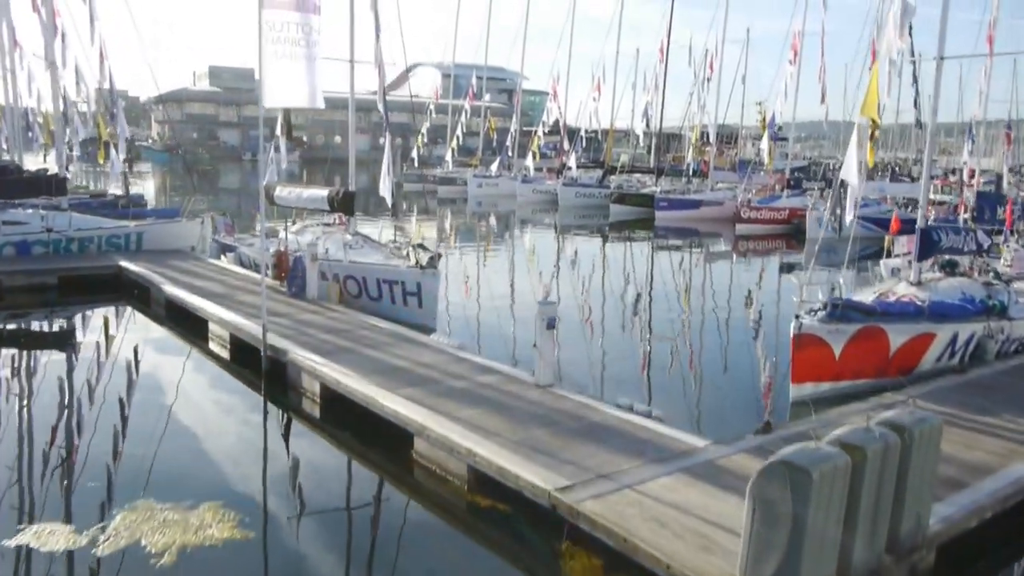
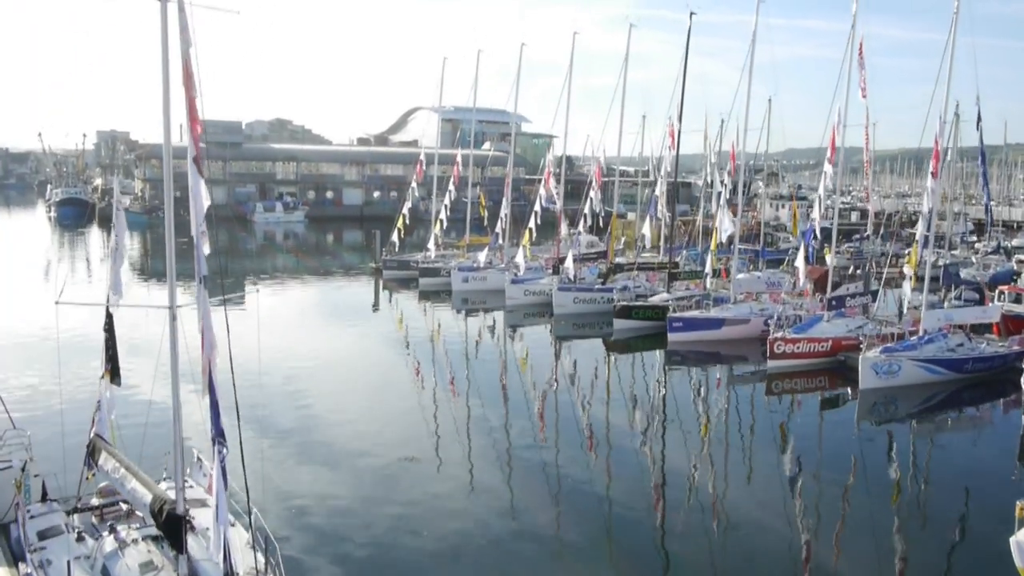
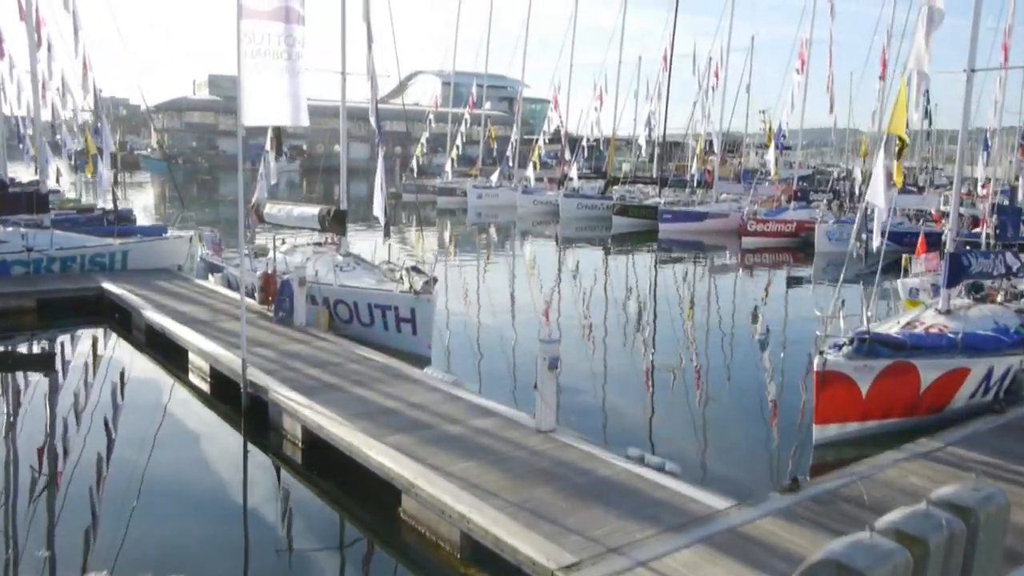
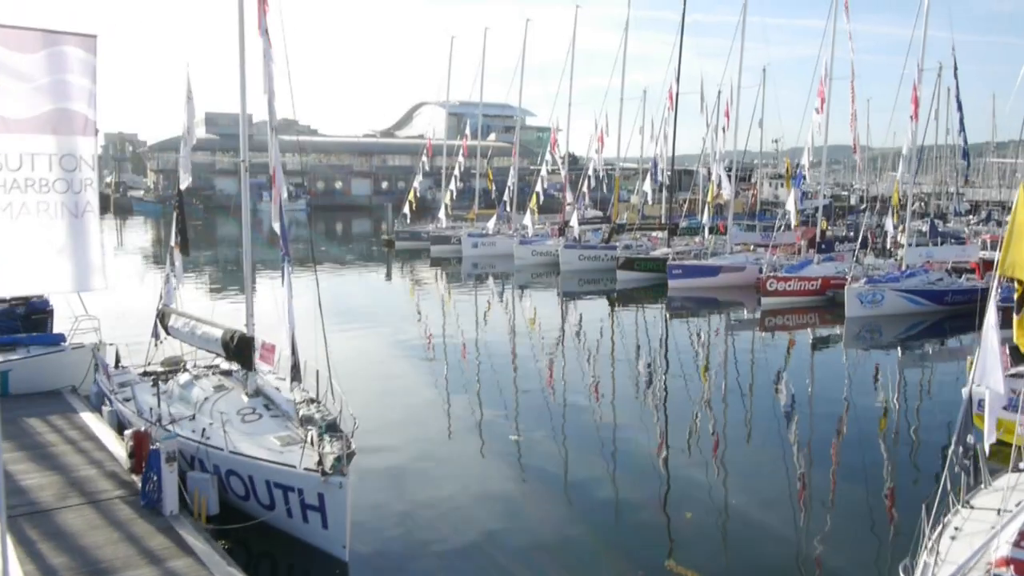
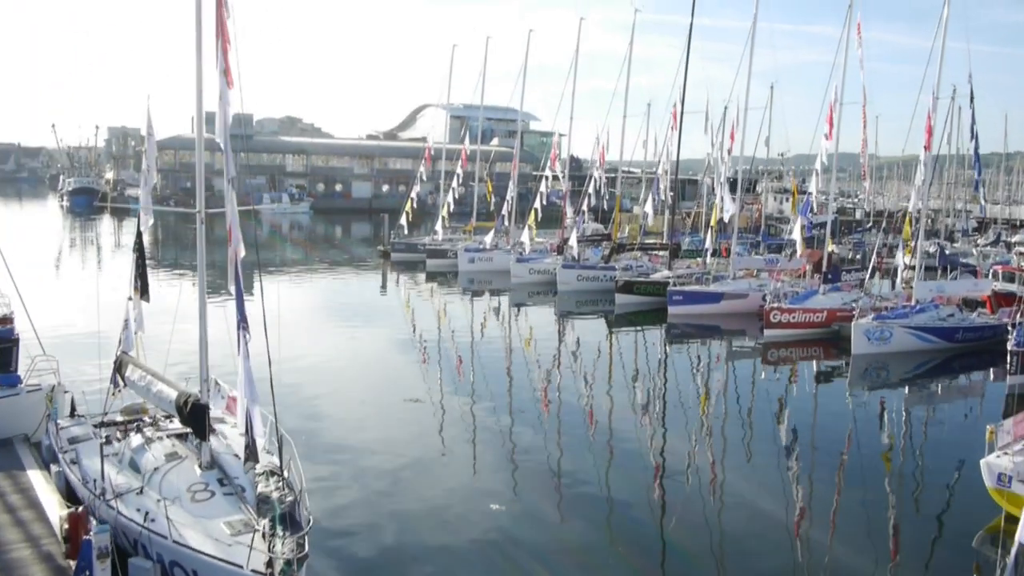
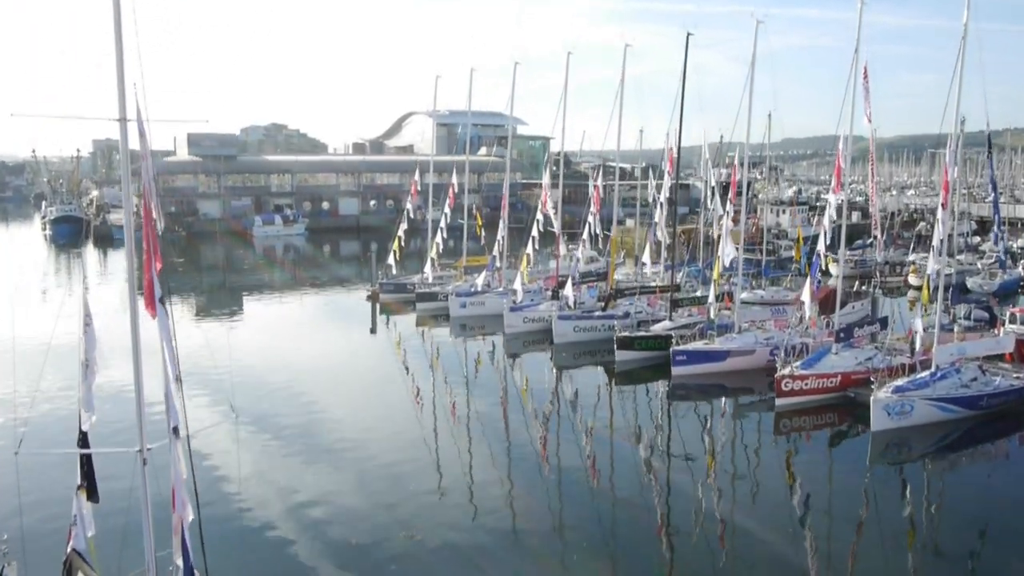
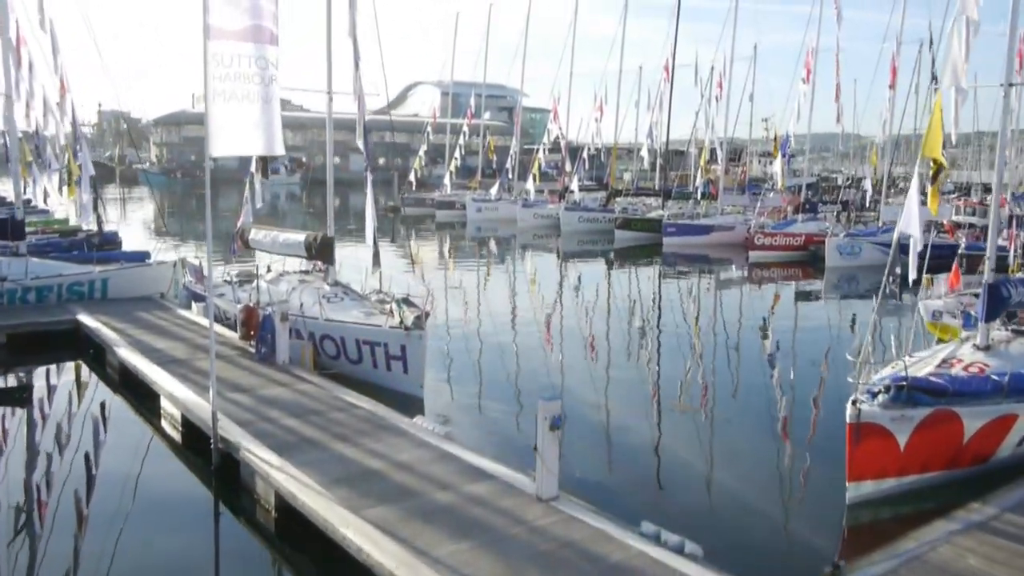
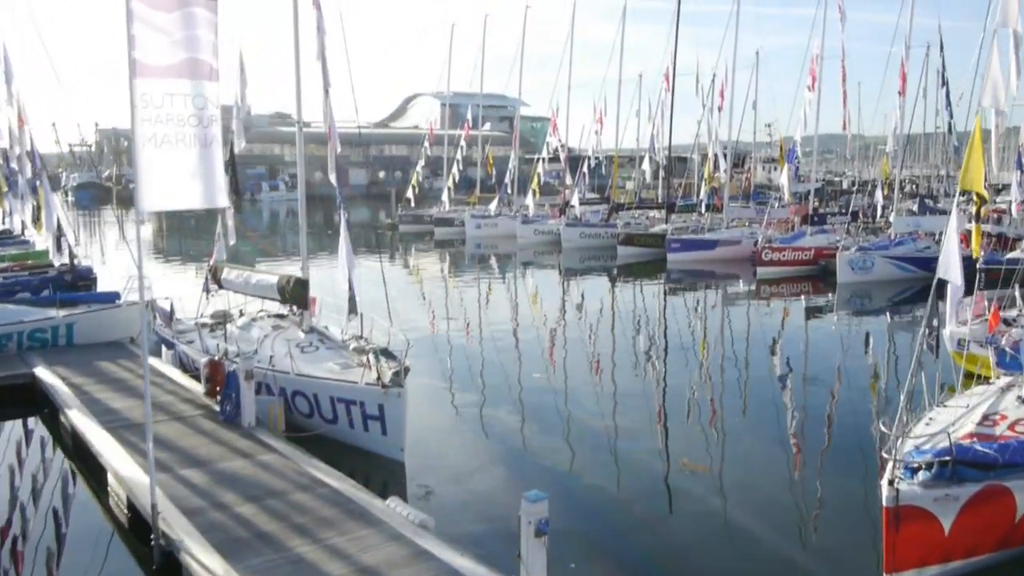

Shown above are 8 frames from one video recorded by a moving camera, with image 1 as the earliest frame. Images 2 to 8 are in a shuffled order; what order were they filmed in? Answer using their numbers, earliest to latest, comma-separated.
3, 7, 8, 4, 5, 2, 6
